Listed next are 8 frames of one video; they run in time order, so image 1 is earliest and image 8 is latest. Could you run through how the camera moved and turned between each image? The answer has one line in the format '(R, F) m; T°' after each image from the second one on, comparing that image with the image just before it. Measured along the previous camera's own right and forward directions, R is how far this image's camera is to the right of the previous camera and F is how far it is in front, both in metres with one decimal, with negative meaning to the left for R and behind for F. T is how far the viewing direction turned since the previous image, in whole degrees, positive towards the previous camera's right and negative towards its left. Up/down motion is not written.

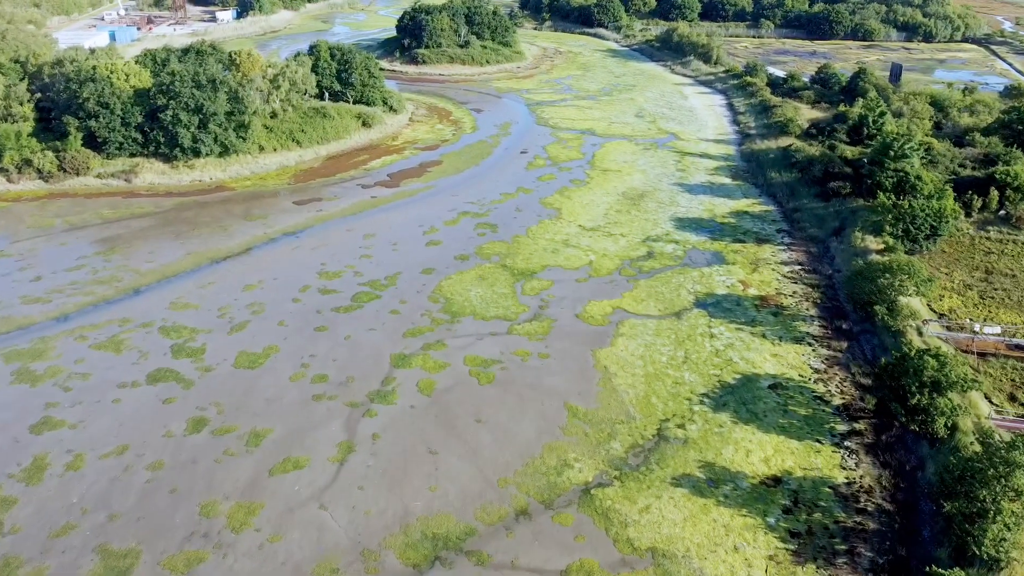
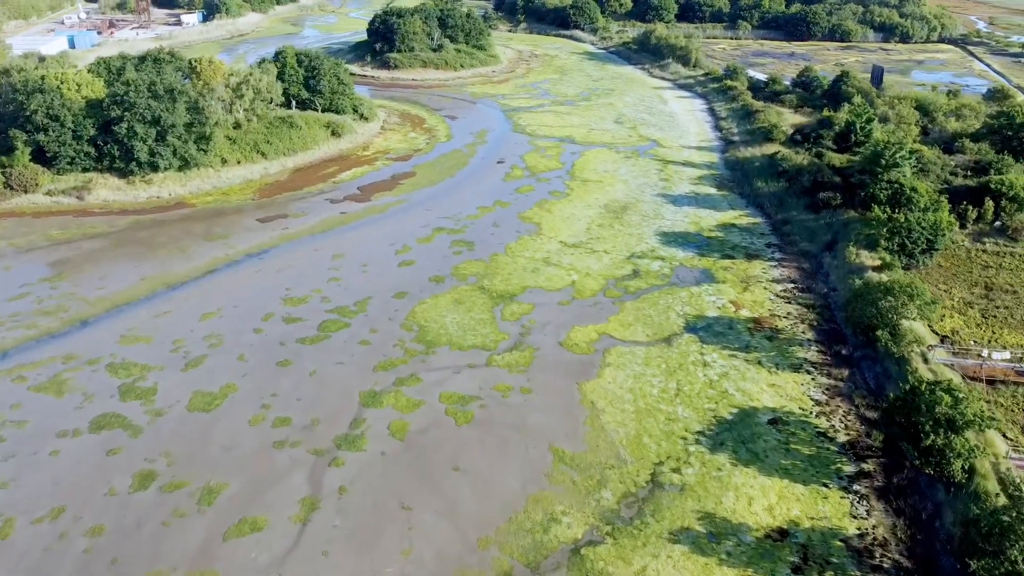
(0.0, +1.6) m; +2°
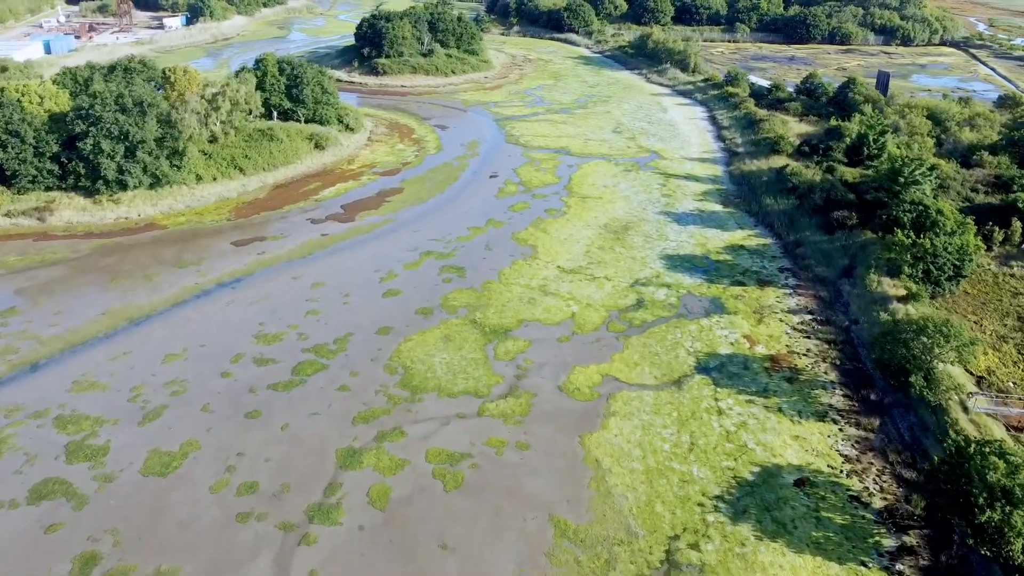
(0.0, +2.1) m; 0°
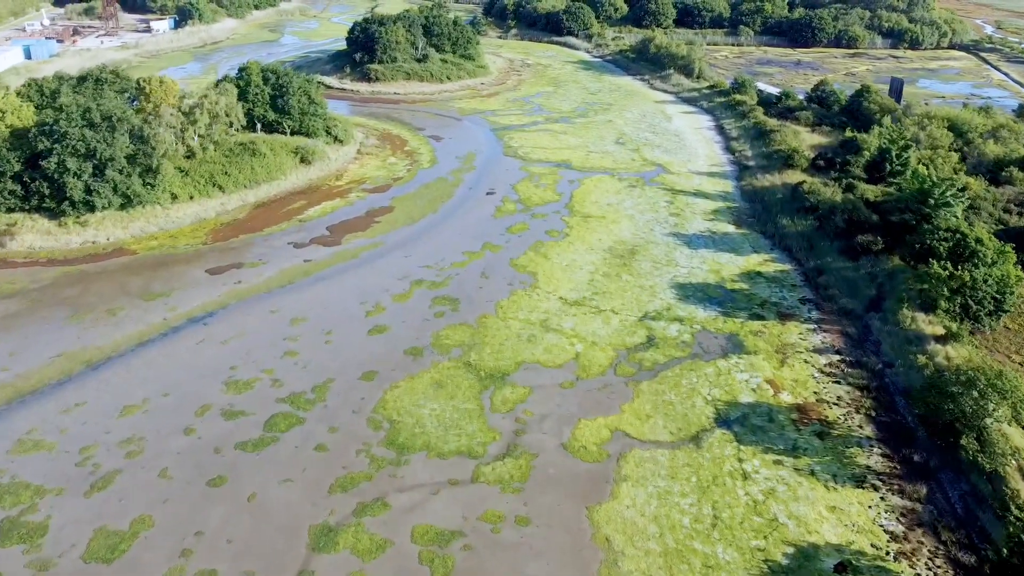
(0.0, +2.2) m; 0°
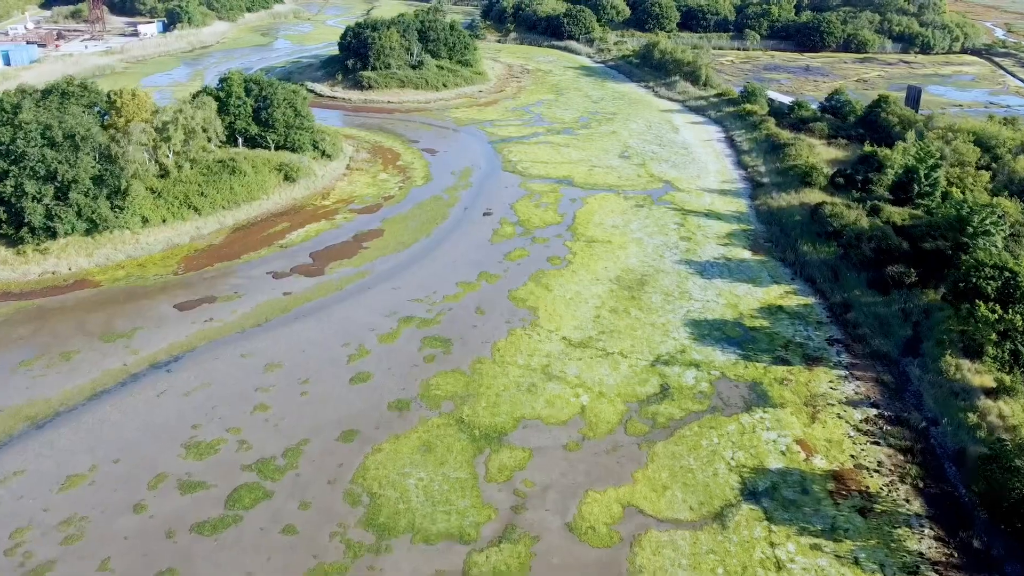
(0.0, +2.3) m; 0°
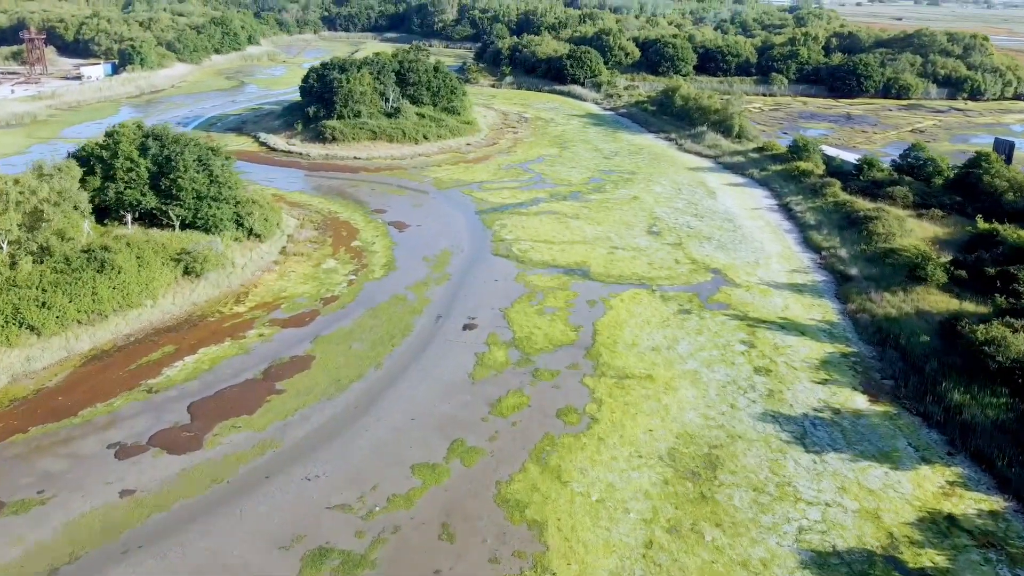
(+0.1, +9.9) m; 0°
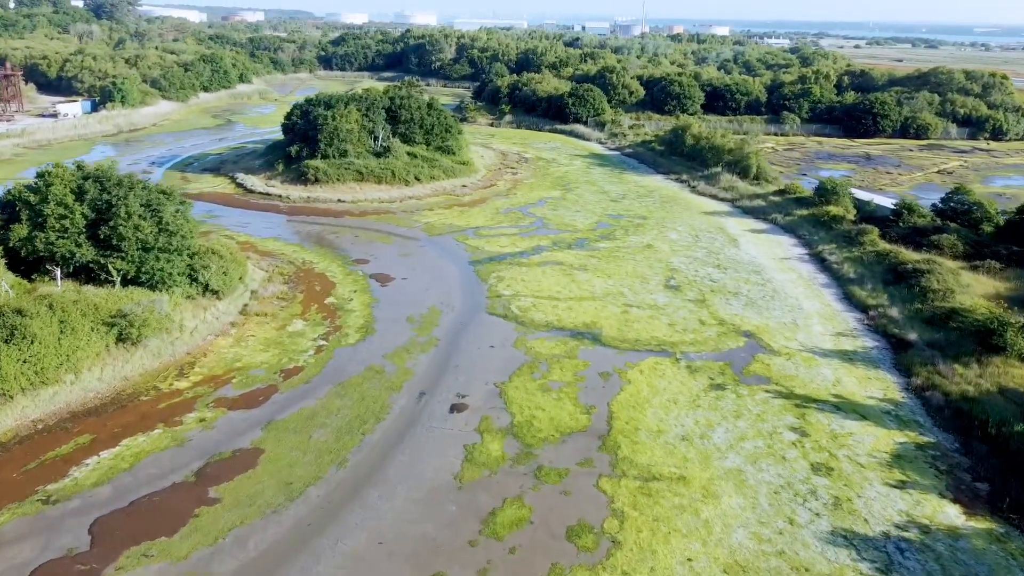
(0.0, +3.9) m; 0°
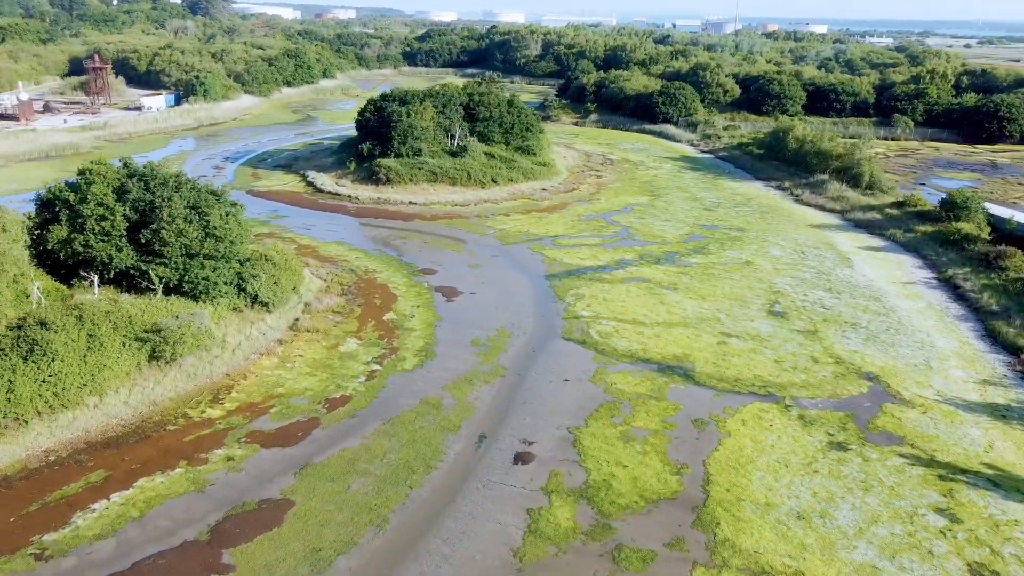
(0.0, +2.9) m; -6°
